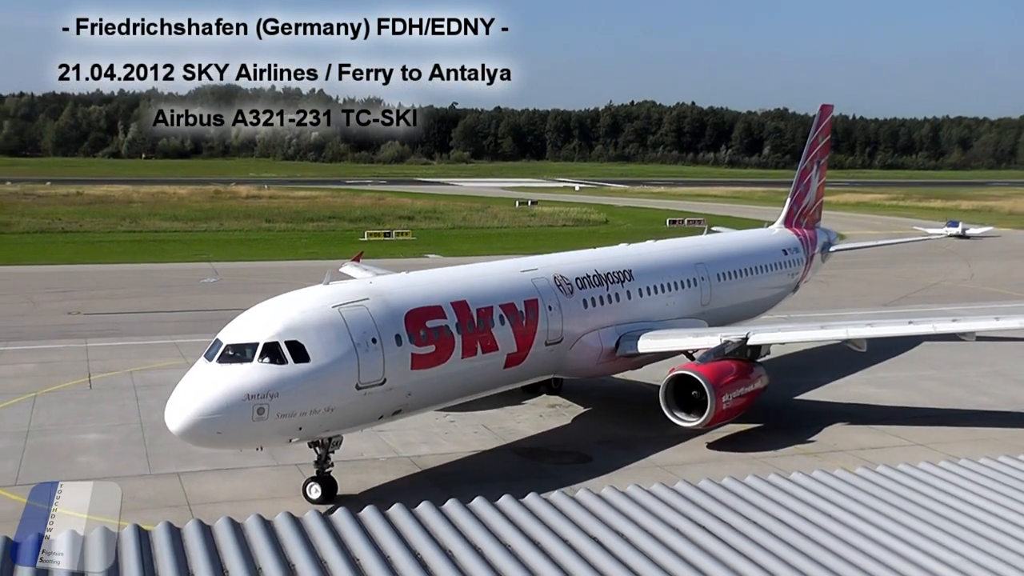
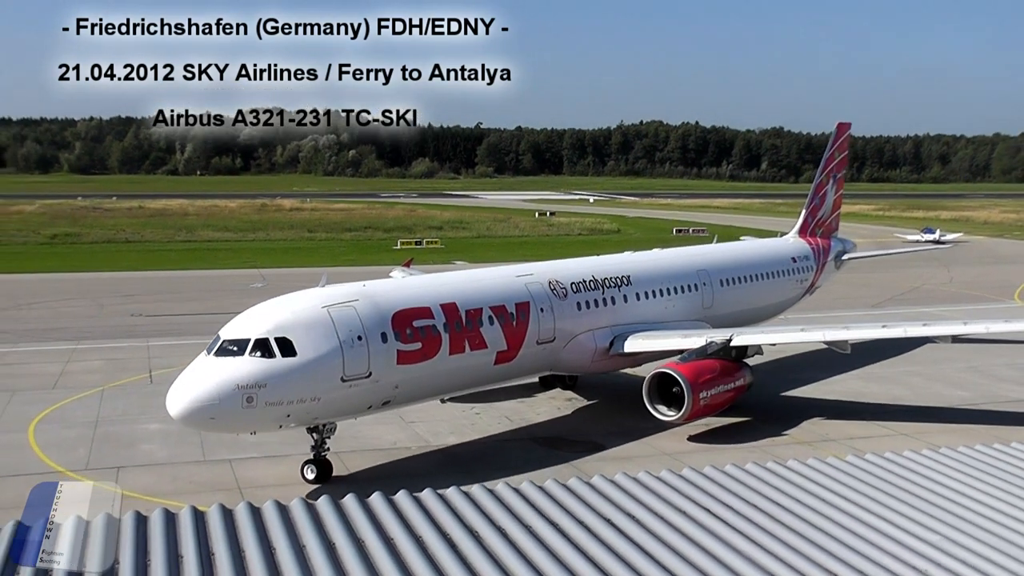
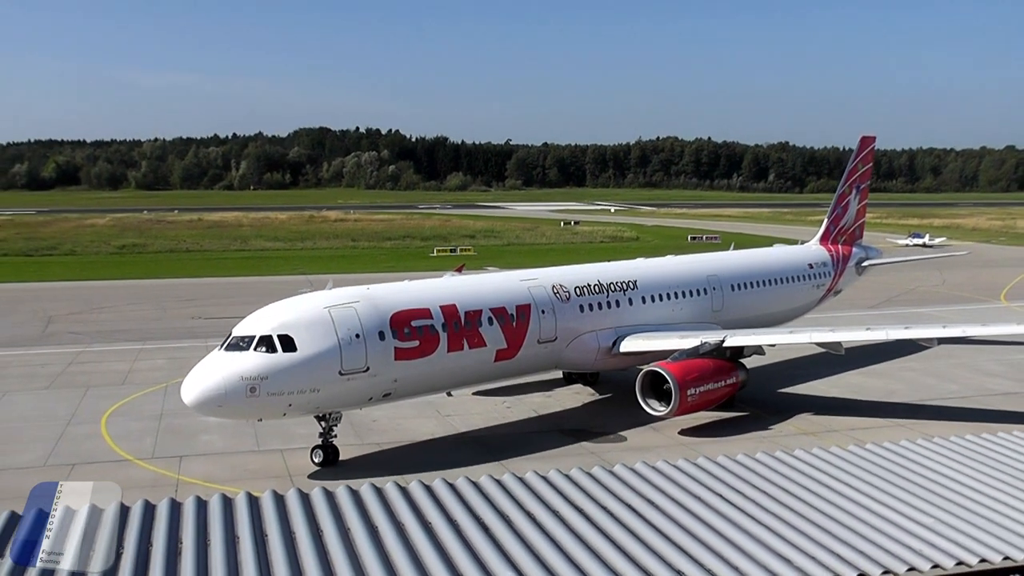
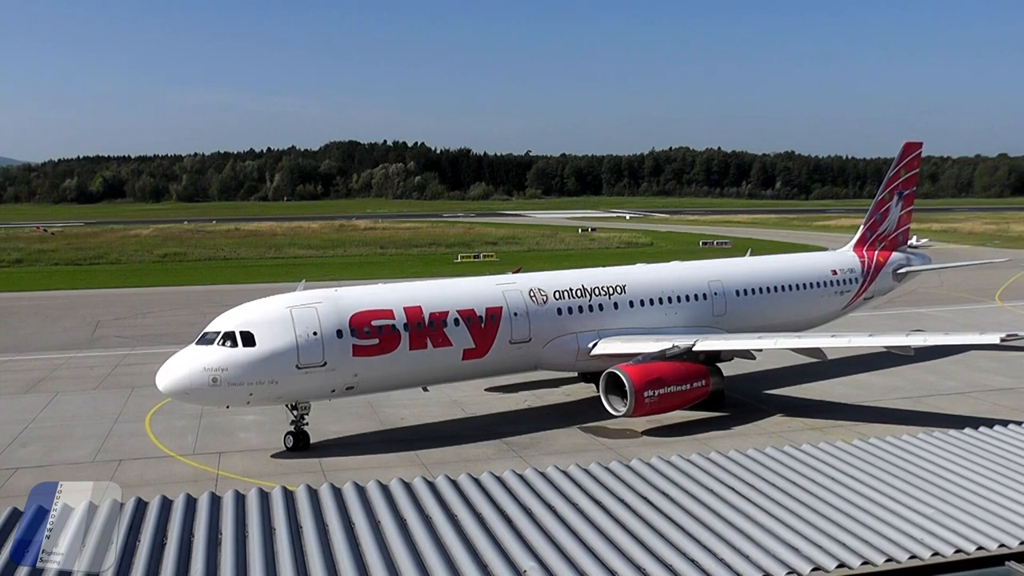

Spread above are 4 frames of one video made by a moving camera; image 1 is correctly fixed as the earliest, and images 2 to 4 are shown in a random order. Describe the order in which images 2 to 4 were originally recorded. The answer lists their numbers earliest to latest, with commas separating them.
2, 3, 4
